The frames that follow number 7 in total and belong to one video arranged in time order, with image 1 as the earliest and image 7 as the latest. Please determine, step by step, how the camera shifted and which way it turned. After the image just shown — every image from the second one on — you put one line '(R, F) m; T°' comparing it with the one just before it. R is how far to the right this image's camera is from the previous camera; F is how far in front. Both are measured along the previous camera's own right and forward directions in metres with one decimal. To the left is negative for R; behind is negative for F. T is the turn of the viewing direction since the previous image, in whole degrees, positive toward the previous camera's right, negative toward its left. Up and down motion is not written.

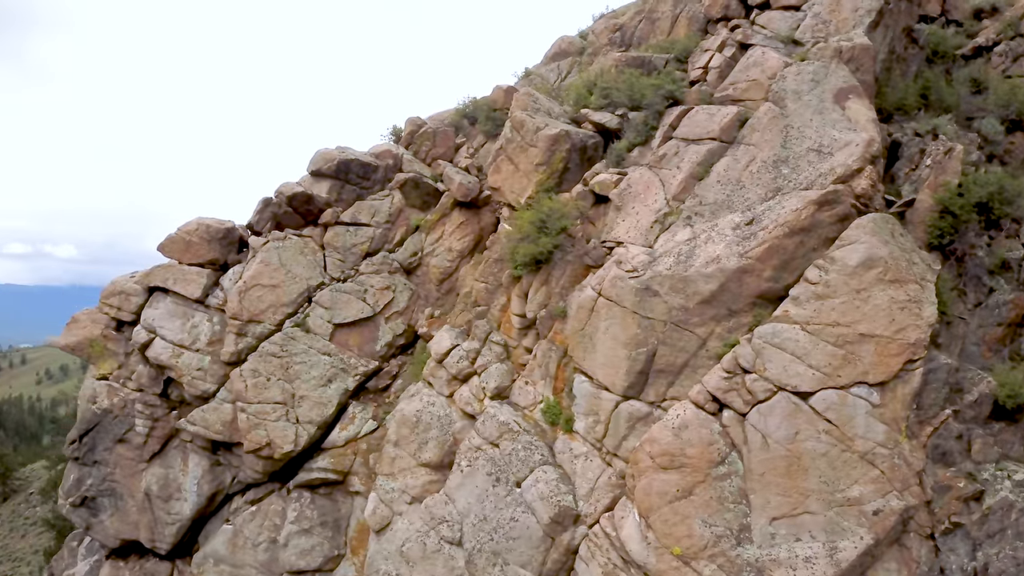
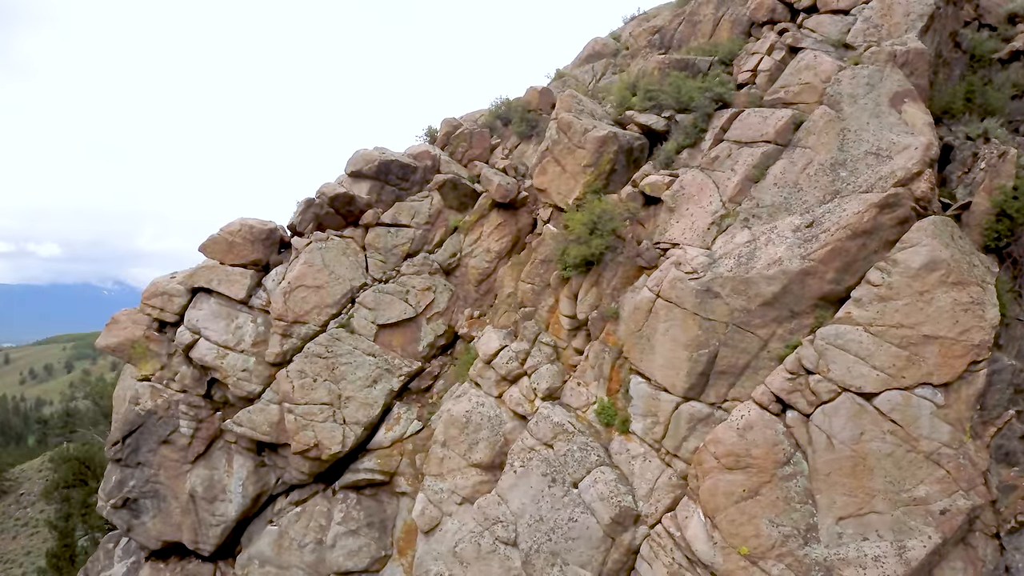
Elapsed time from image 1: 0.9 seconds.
(-0.9, 0.0) m; +1°
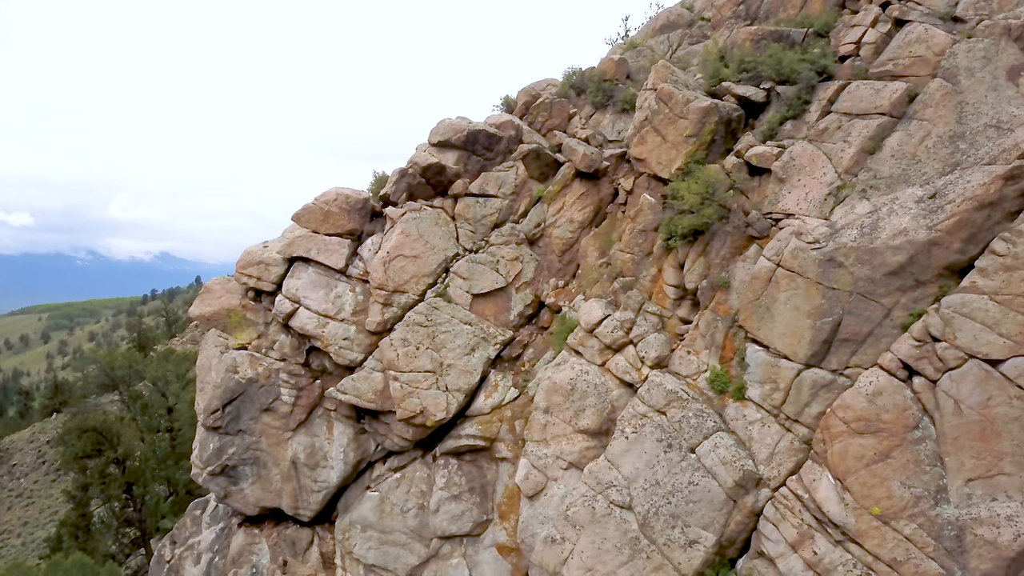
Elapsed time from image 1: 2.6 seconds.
(-1.9, -0.1) m; +1°
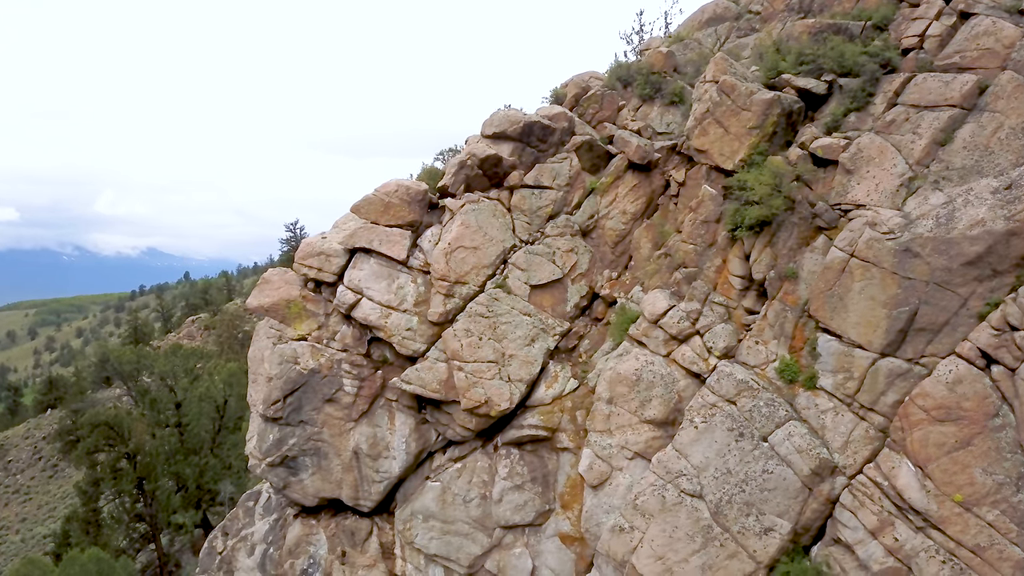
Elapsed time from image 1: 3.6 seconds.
(-1.1, 0.0) m; +1°
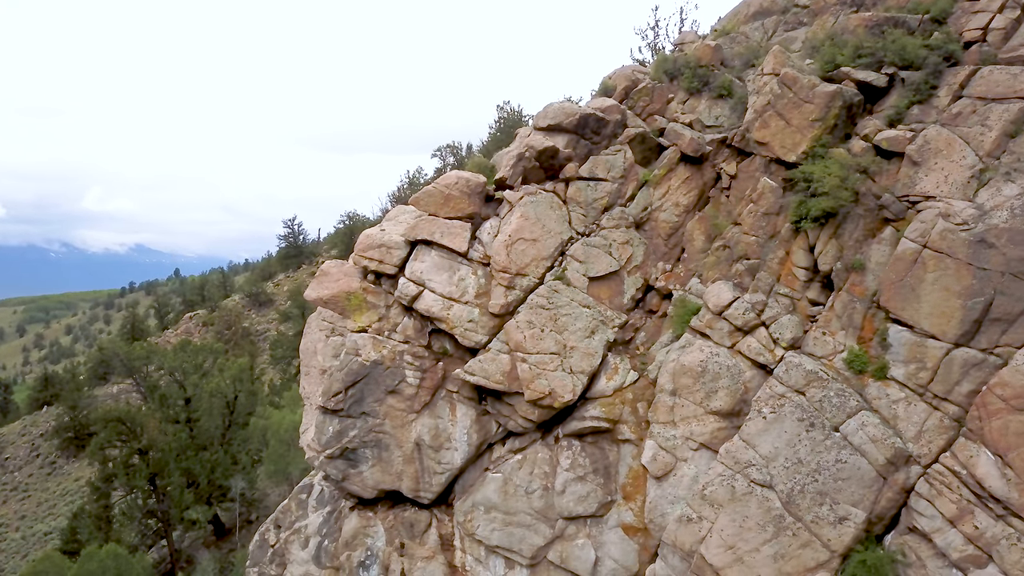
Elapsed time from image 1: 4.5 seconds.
(-1.1, 0.0) m; +1°
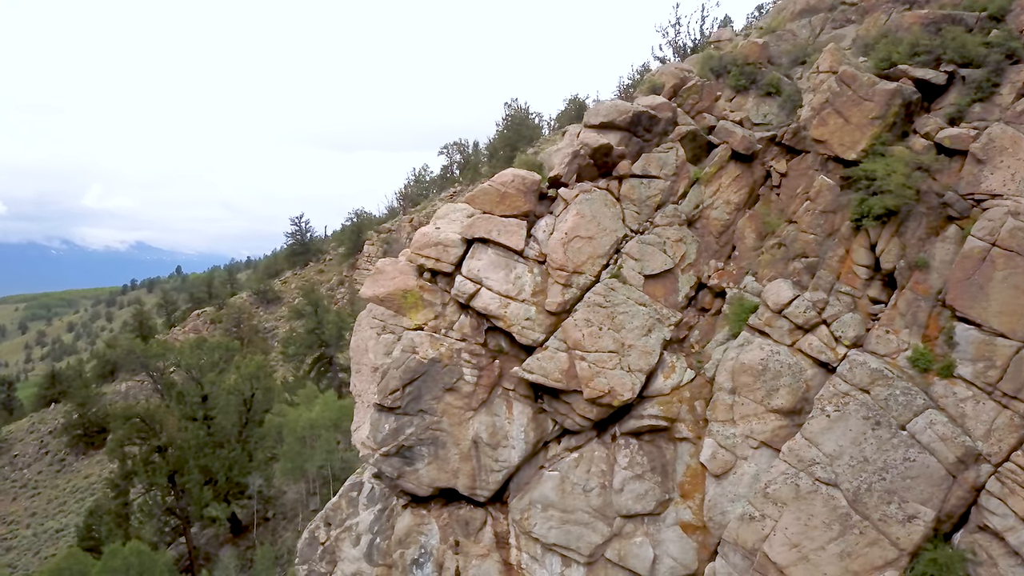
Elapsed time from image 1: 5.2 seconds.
(-0.9, 0.0) m; 0°
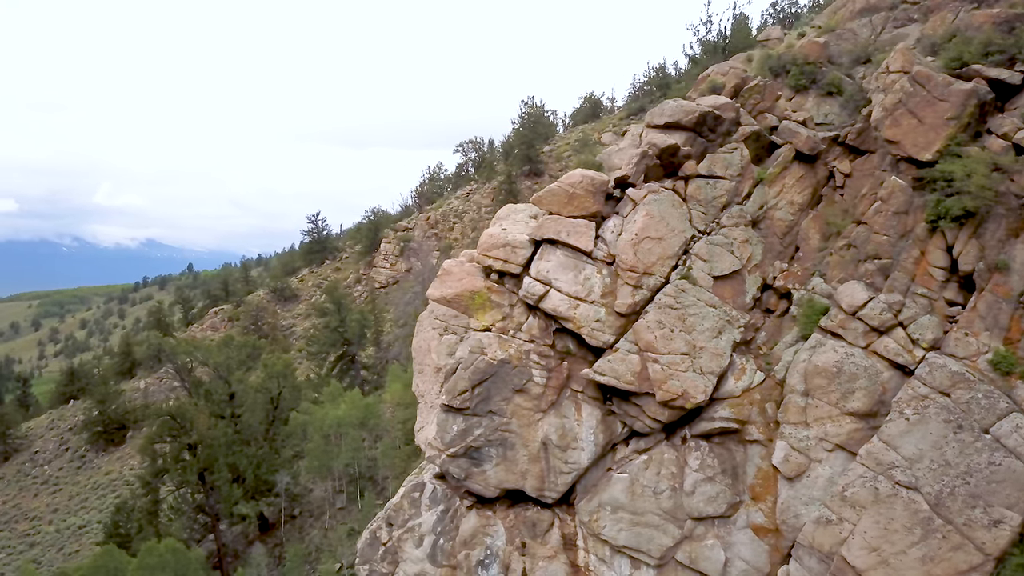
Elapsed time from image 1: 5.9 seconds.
(-1.0, 0.0) m; -1°
